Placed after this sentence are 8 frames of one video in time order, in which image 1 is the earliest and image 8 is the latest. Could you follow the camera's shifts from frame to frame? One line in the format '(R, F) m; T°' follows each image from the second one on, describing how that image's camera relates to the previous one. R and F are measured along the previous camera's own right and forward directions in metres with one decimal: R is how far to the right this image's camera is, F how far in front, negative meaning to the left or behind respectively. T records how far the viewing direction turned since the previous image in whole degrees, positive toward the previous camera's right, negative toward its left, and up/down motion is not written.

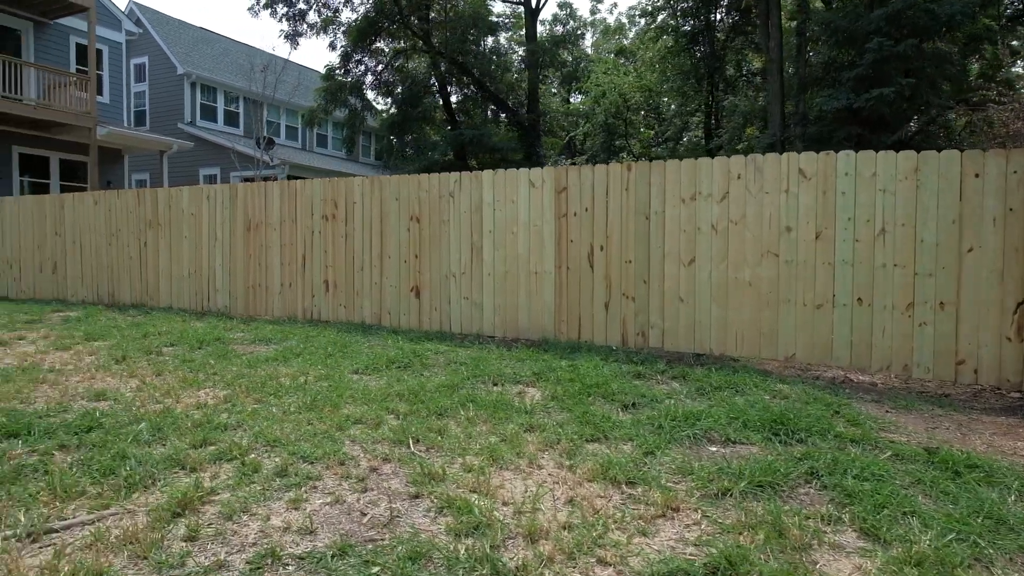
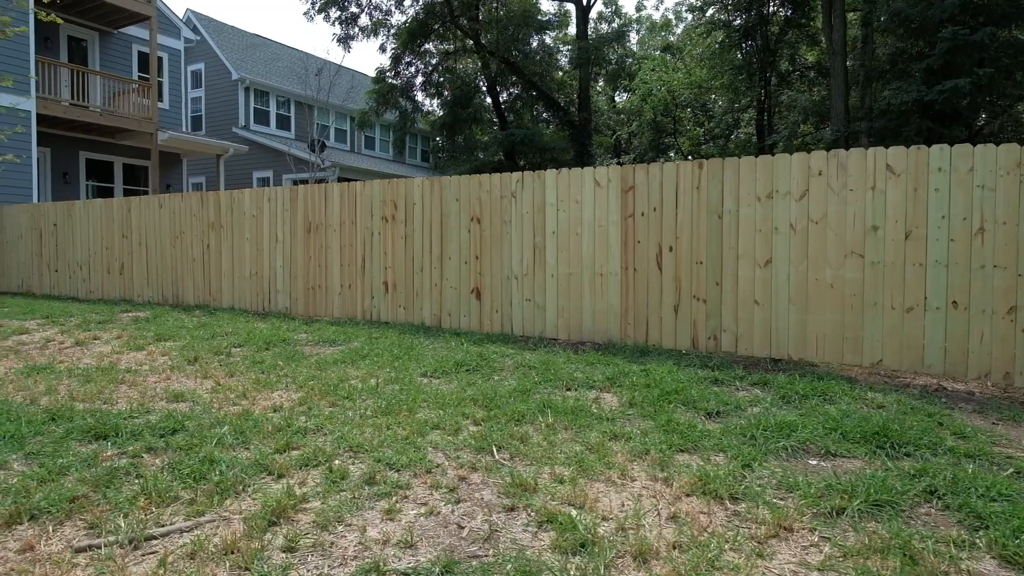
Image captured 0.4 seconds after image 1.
(-0.2, +0.1) m; -4°
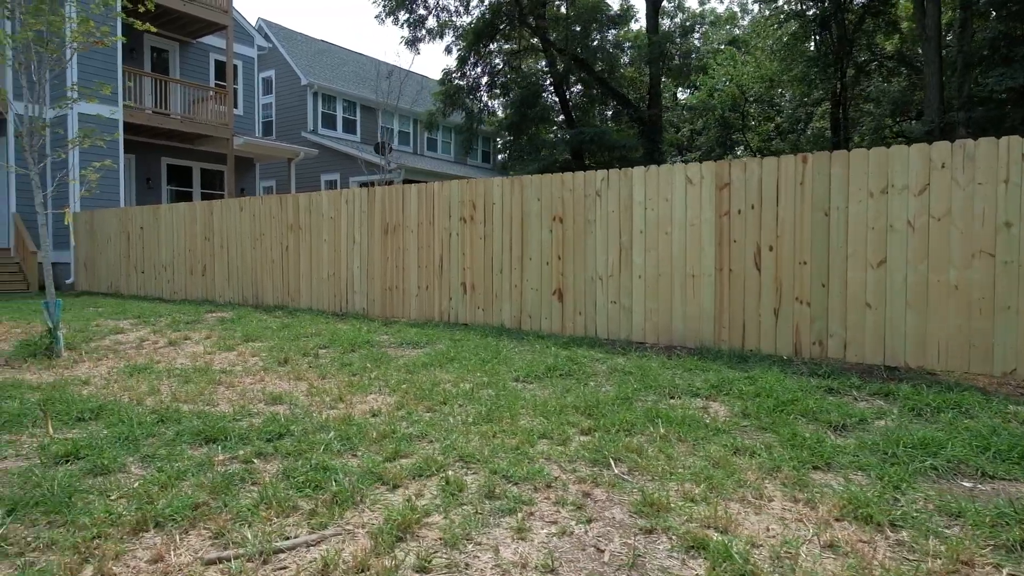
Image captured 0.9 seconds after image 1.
(-0.3, +0.1) m; -5°
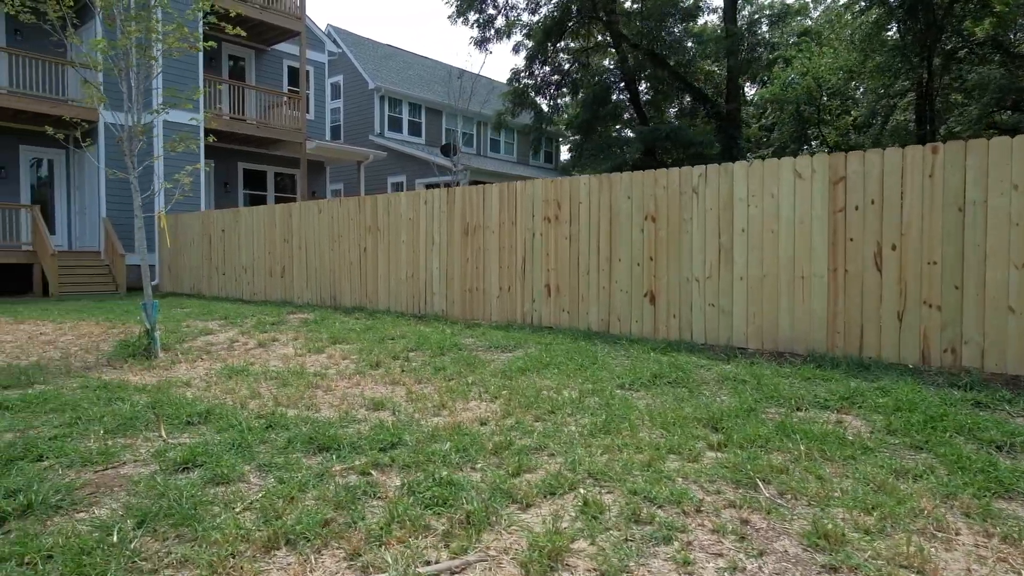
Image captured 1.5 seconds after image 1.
(-0.3, +0.2) m; -5°
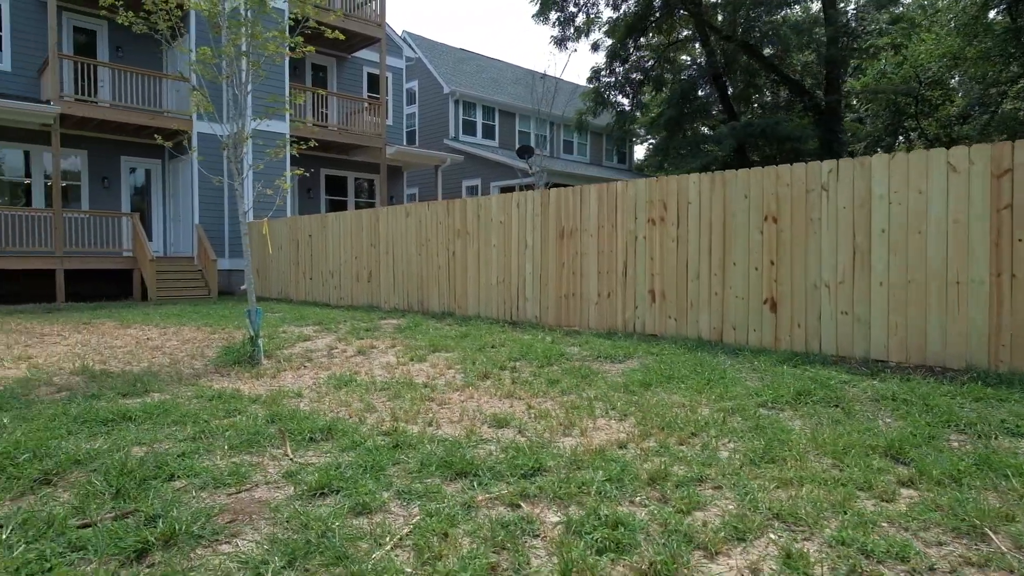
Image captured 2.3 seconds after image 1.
(-0.4, +0.3) m; -6°
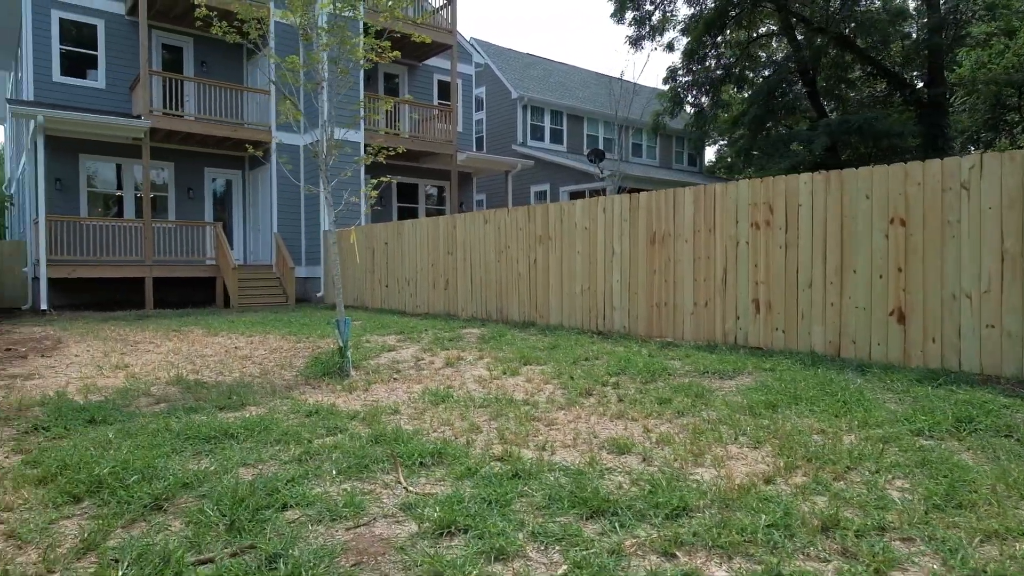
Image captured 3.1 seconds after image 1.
(-0.3, +0.3) m; -5°
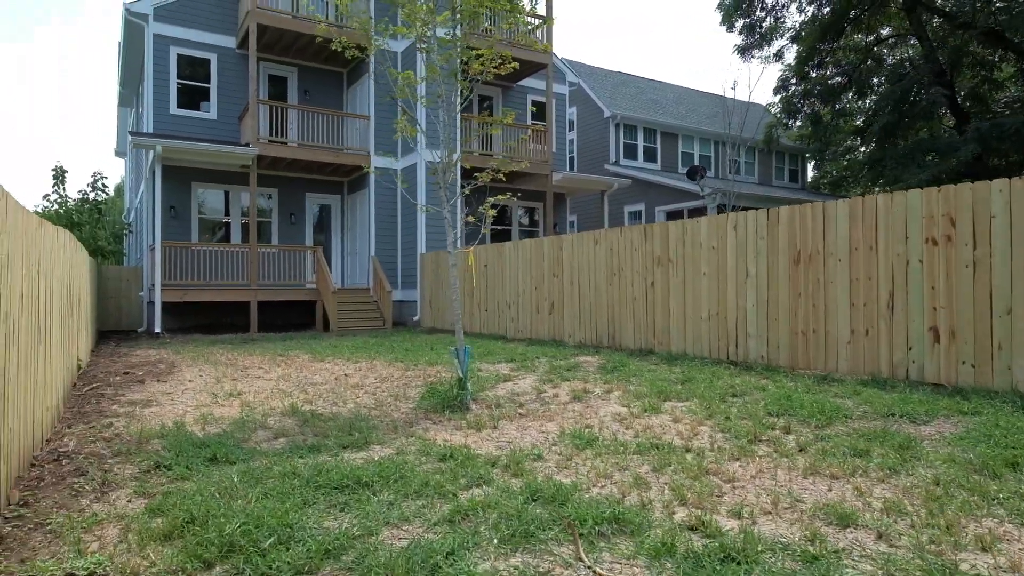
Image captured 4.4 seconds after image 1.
(-0.5, +0.5) m; -7°
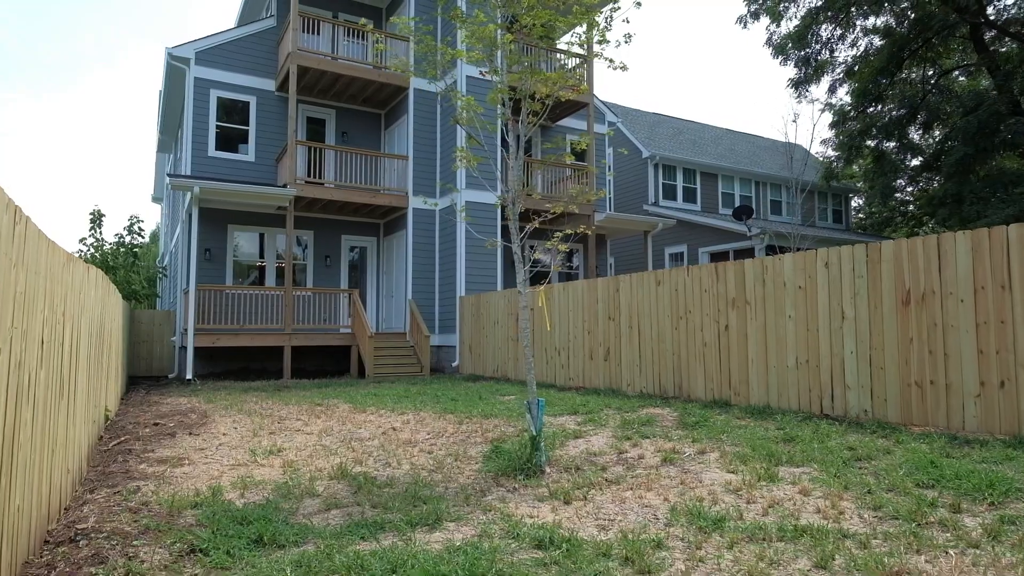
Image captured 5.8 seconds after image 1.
(-0.4, +0.6) m; -2°
